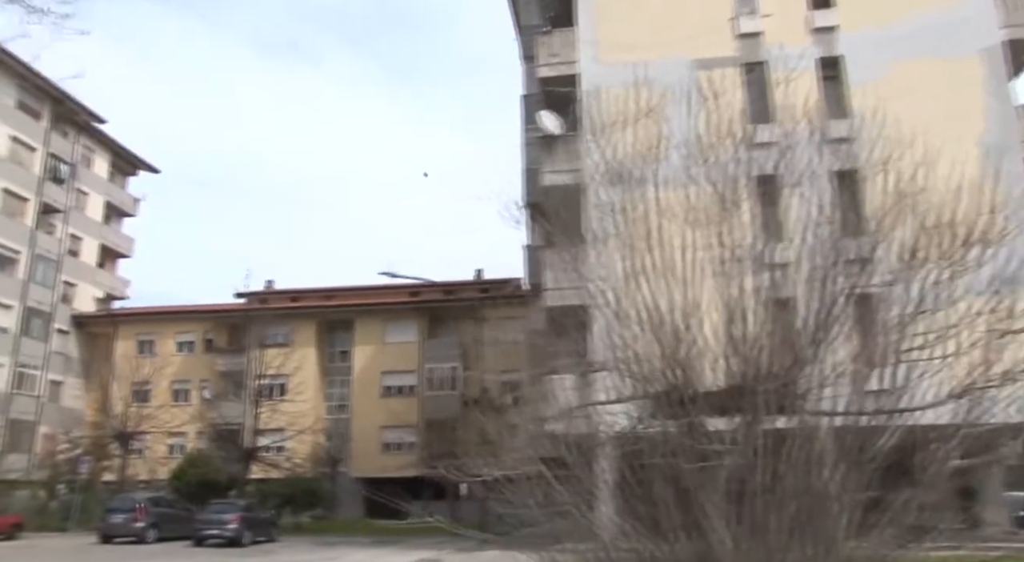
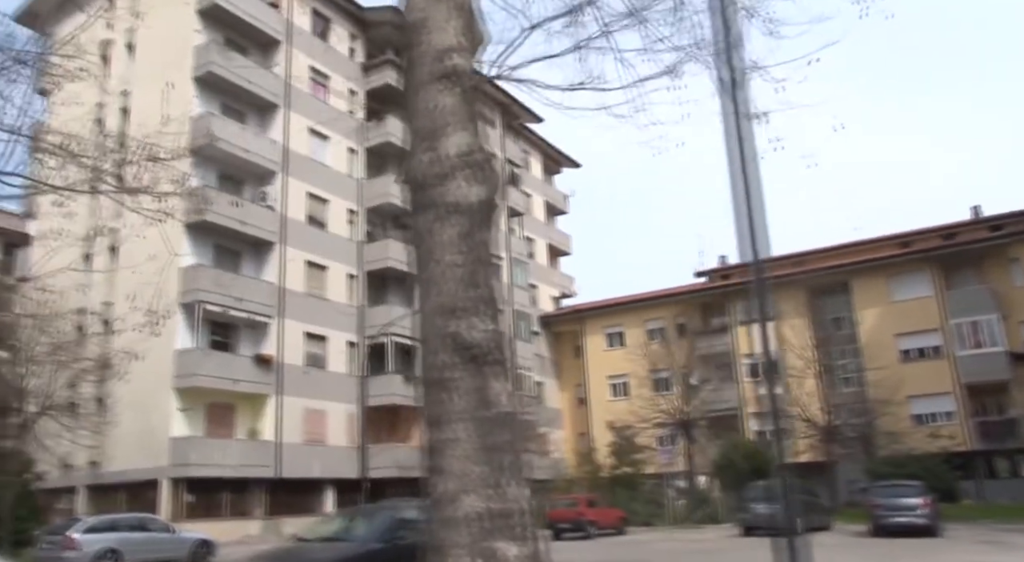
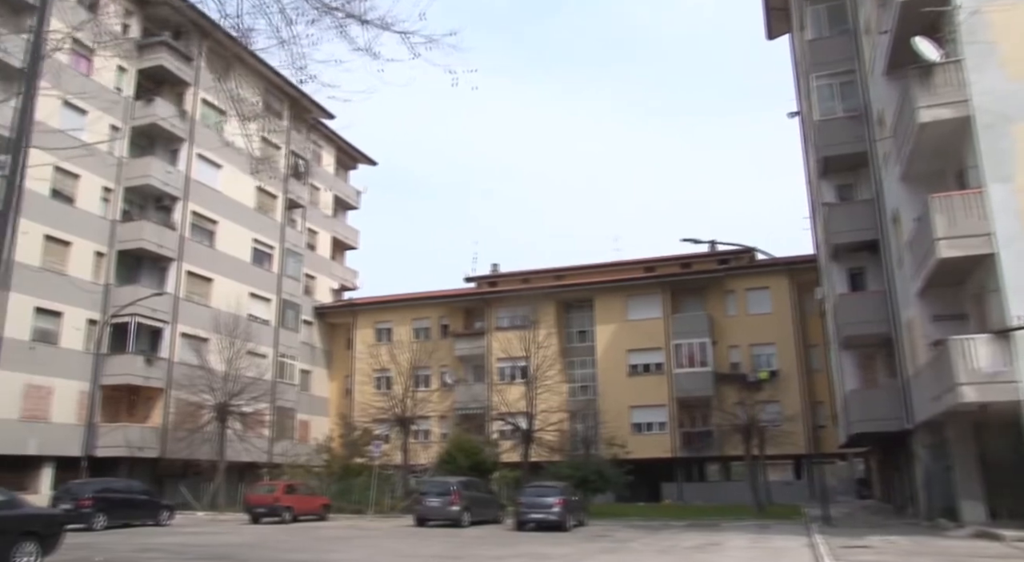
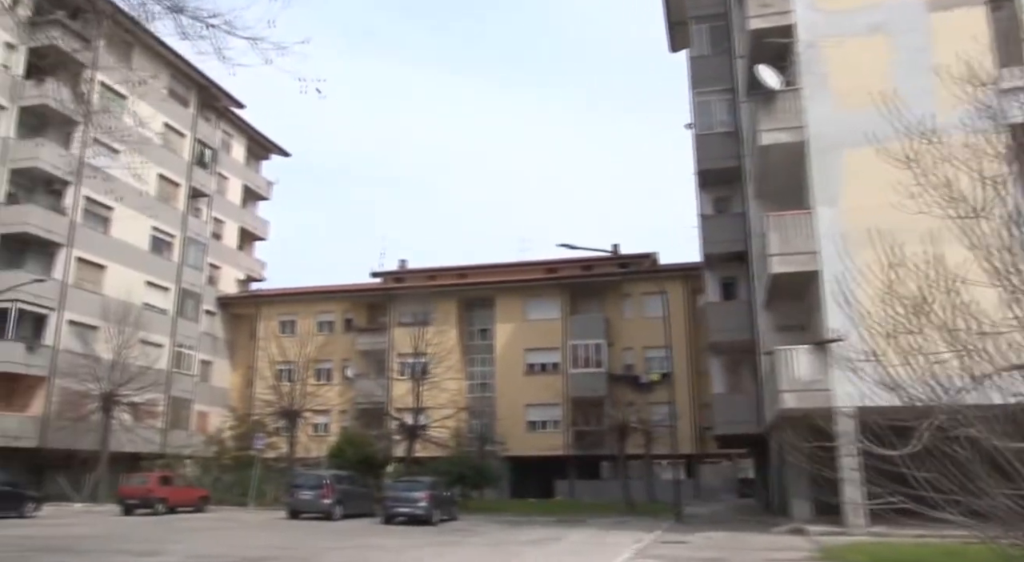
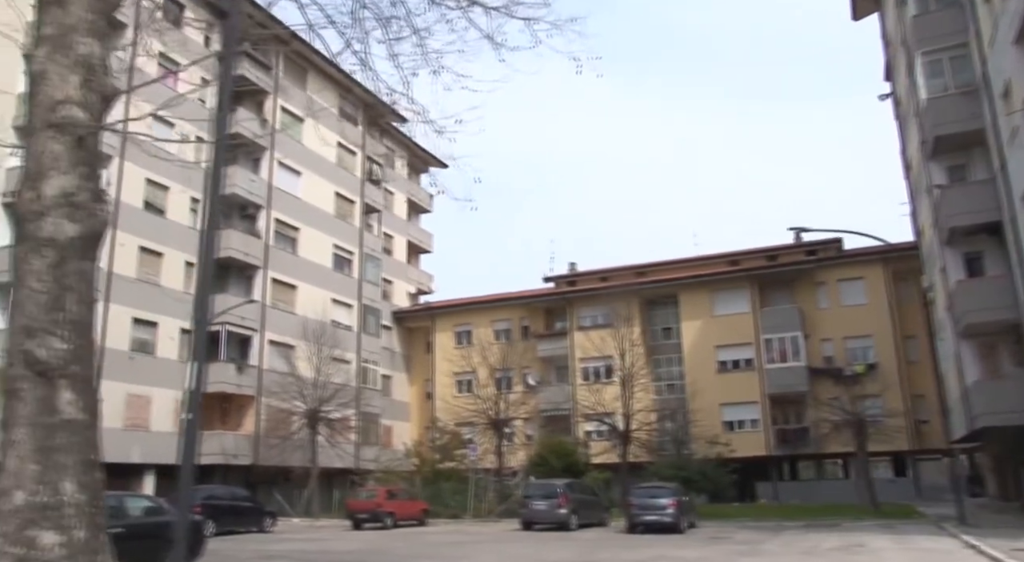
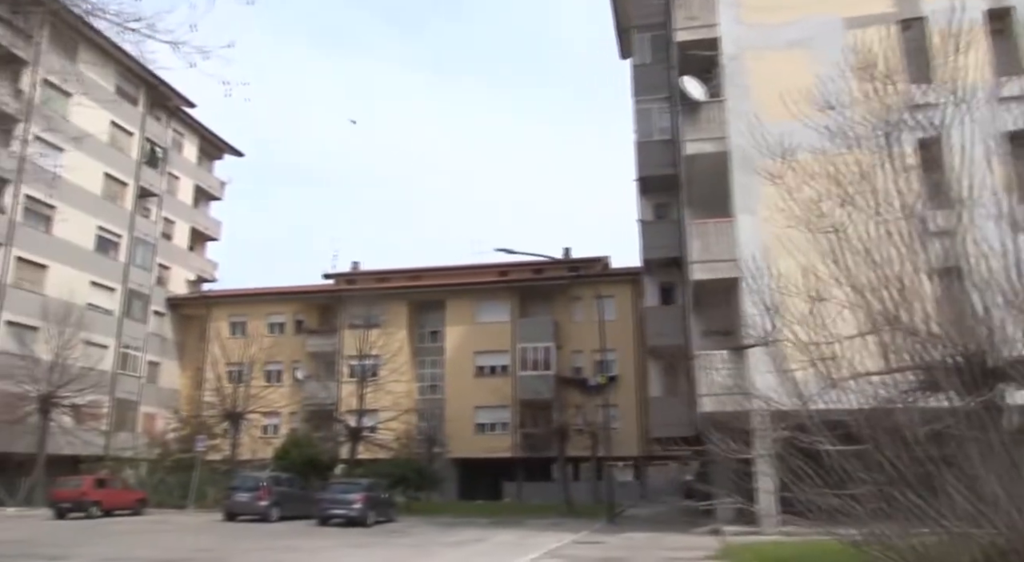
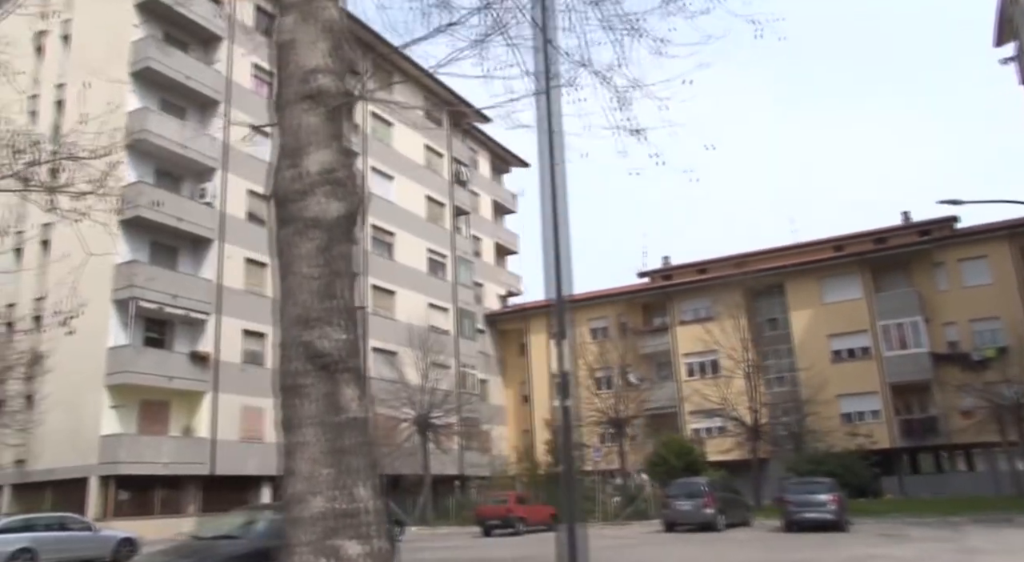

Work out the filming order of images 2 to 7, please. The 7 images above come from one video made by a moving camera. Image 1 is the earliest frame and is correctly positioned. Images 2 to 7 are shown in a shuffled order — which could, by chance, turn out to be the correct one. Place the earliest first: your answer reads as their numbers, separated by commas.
6, 4, 3, 5, 7, 2
